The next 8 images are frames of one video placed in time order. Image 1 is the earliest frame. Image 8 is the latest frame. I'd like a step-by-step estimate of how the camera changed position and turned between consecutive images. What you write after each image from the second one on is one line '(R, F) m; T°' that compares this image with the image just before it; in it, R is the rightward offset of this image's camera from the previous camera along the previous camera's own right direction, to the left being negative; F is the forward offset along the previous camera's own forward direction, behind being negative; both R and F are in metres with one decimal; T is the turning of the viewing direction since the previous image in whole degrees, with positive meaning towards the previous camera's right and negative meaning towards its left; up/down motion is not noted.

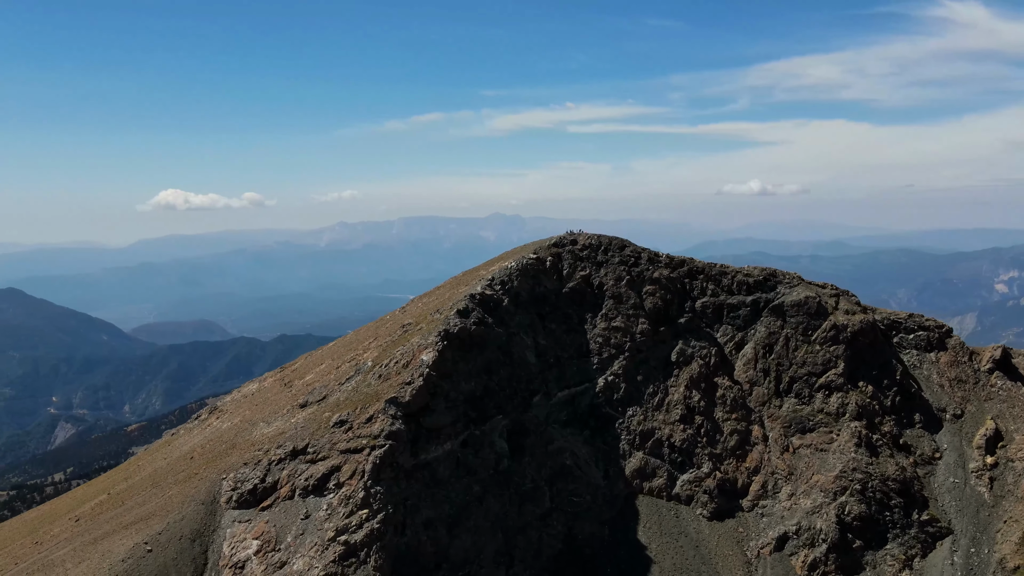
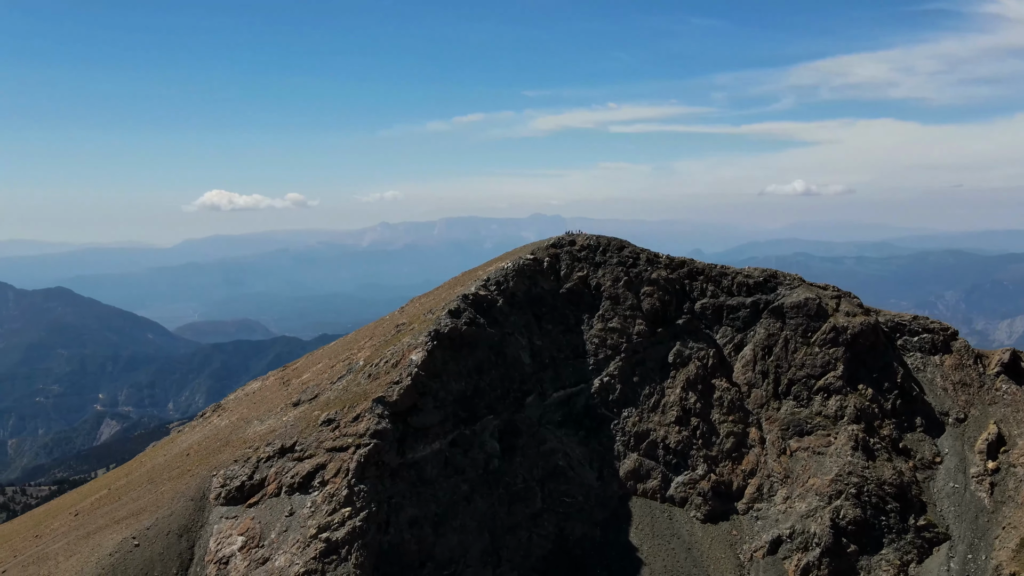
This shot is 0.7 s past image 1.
(+2.3, 0.0) m; -2°
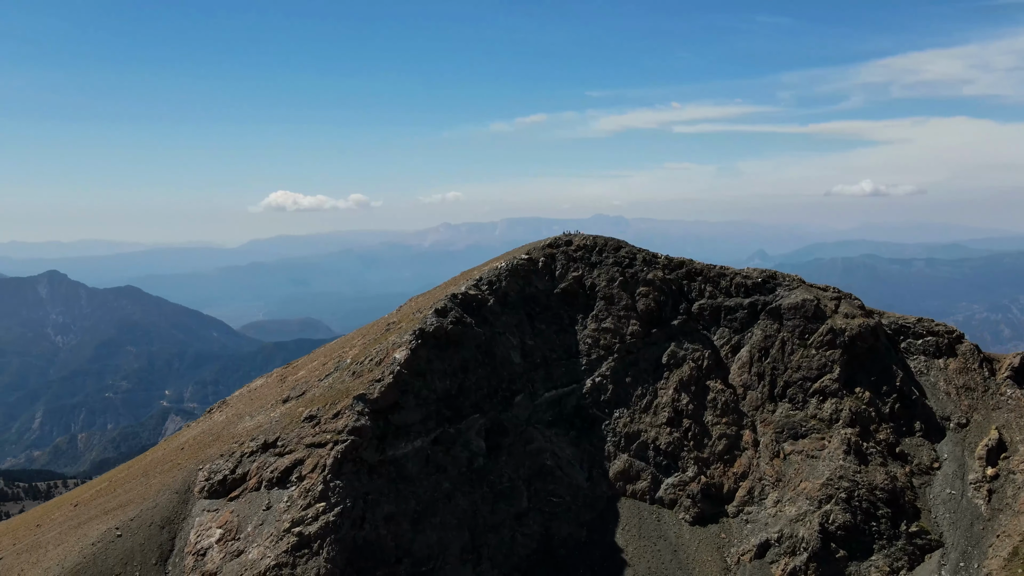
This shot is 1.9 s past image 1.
(+3.4, 0.0) m; -2°
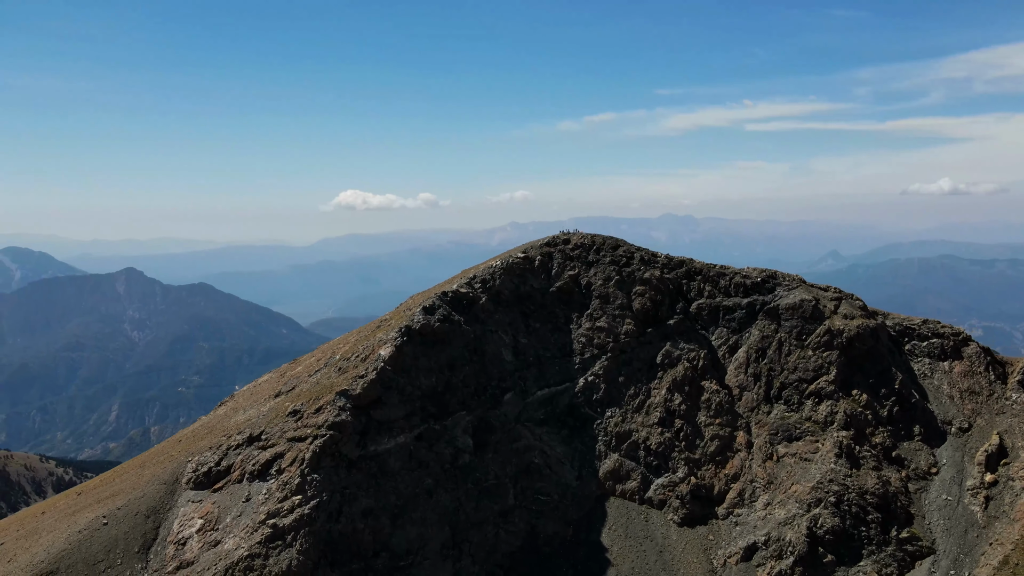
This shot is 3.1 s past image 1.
(+3.5, 0.0) m; -2°
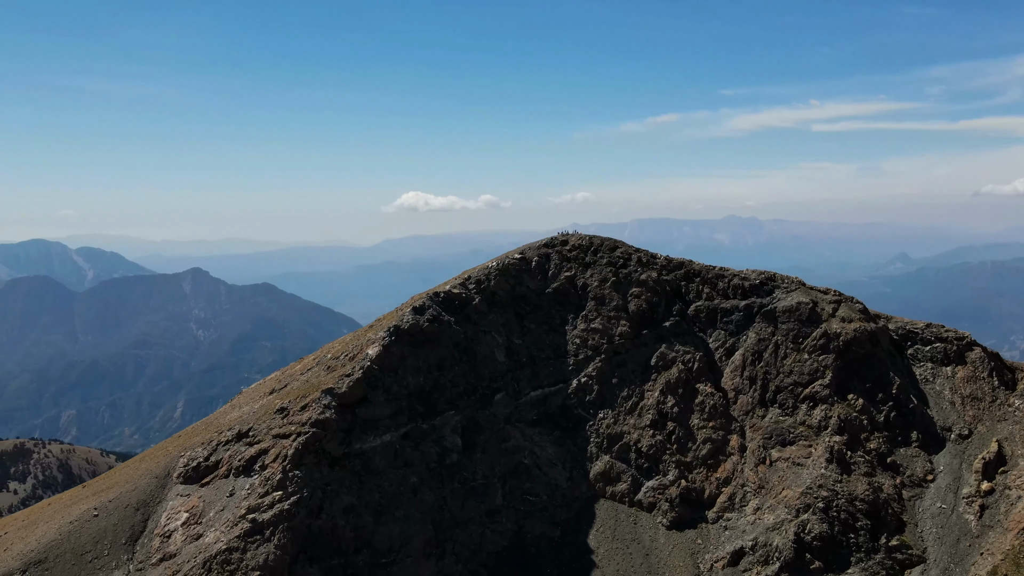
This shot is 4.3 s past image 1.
(+3.1, -0.2) m; -2°
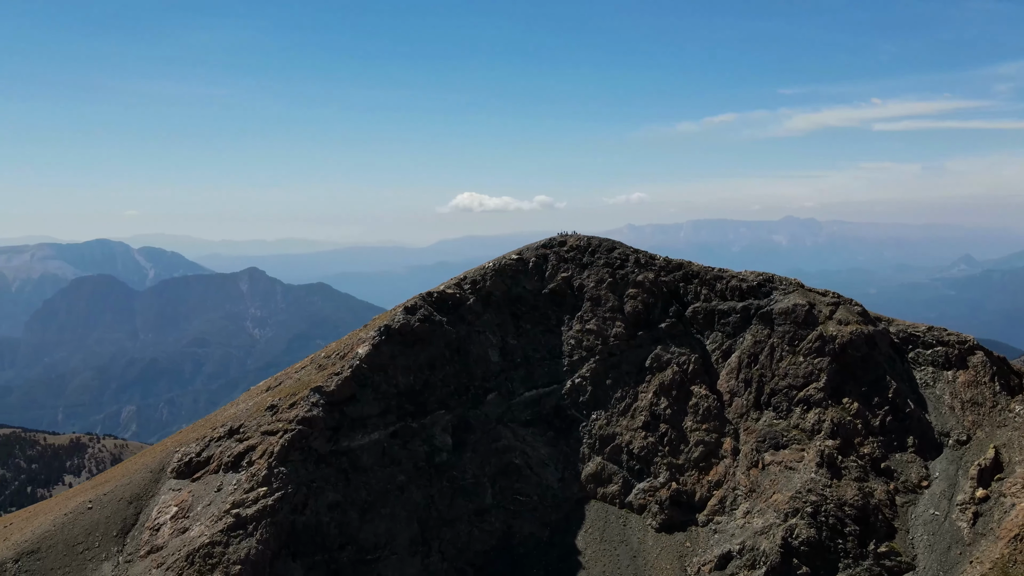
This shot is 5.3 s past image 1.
(+2.7, -0.2) m; -2°
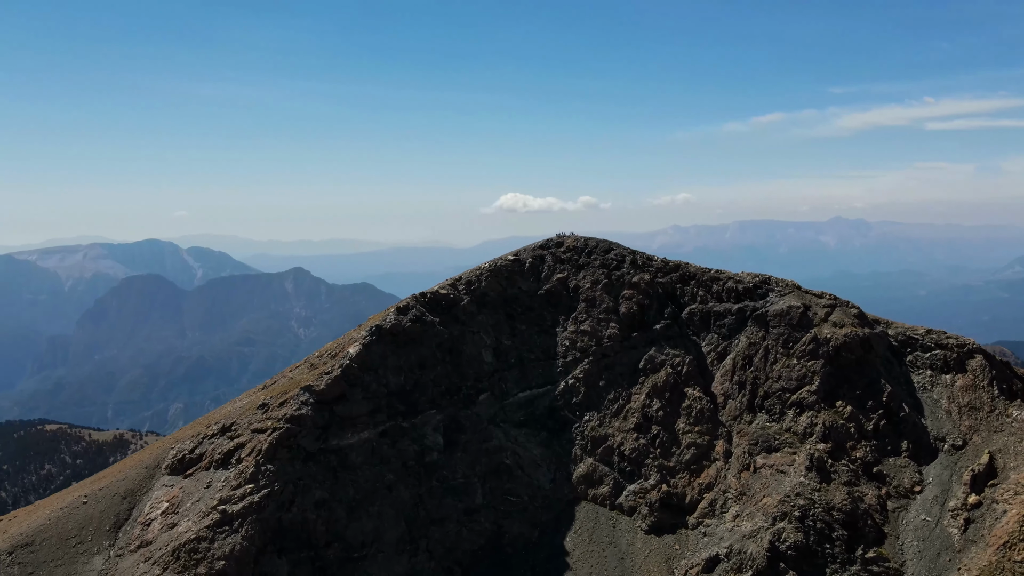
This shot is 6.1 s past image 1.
(+2.3, -0.3) m; -1°
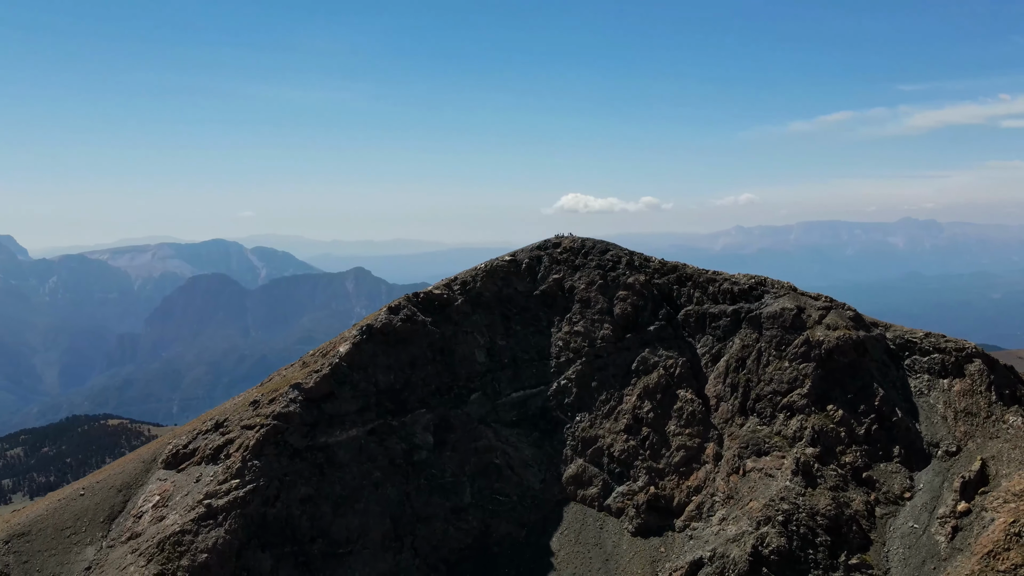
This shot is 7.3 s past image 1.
(+3.0, -0.4) m; -2°
